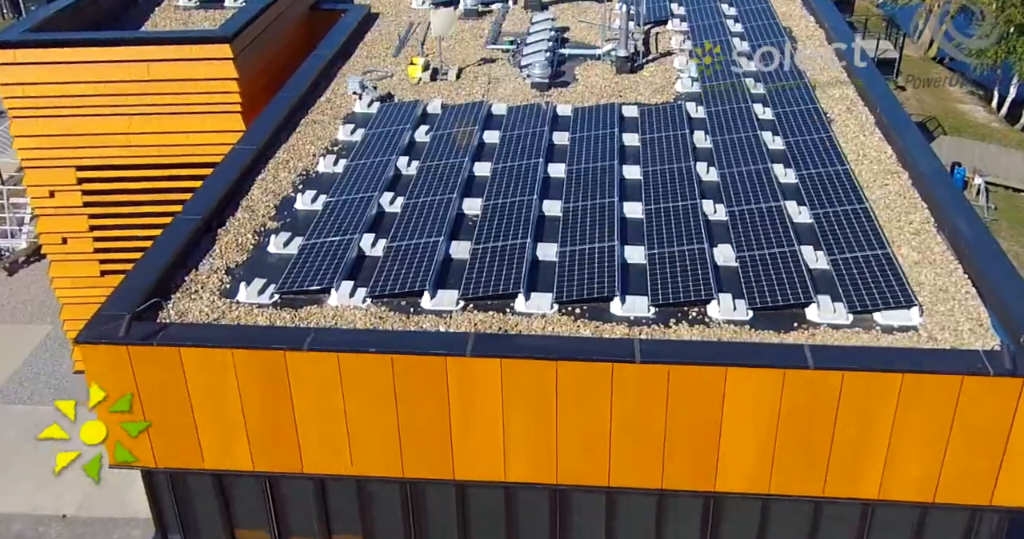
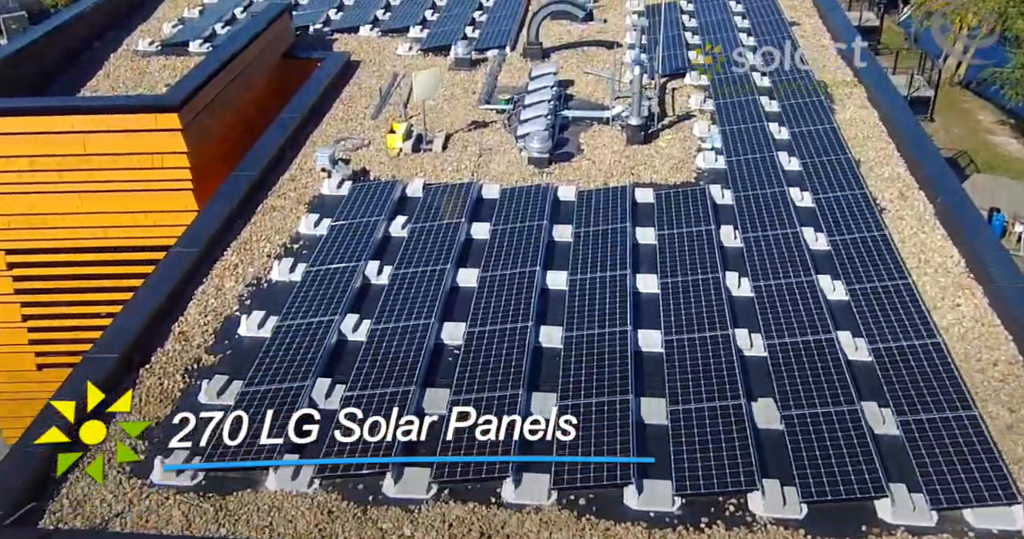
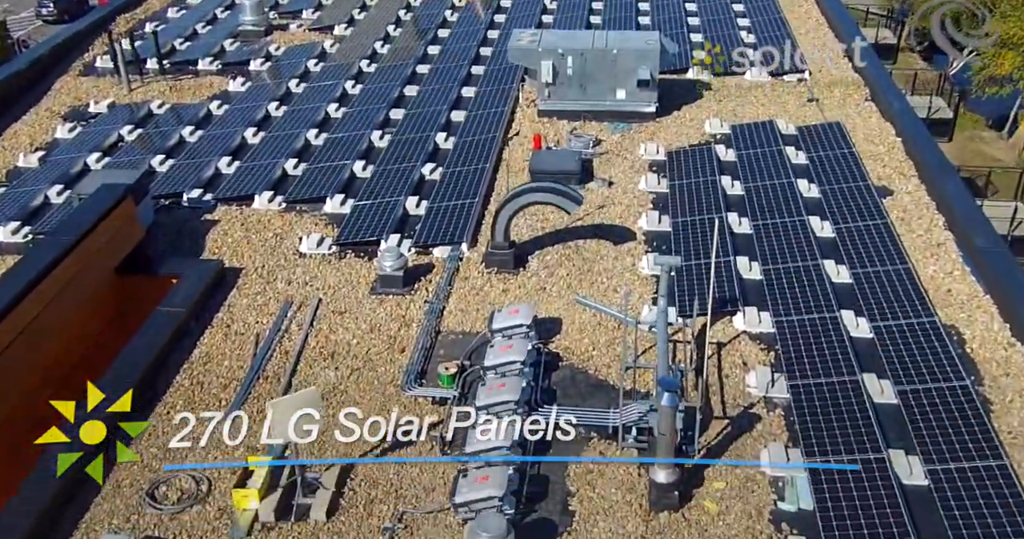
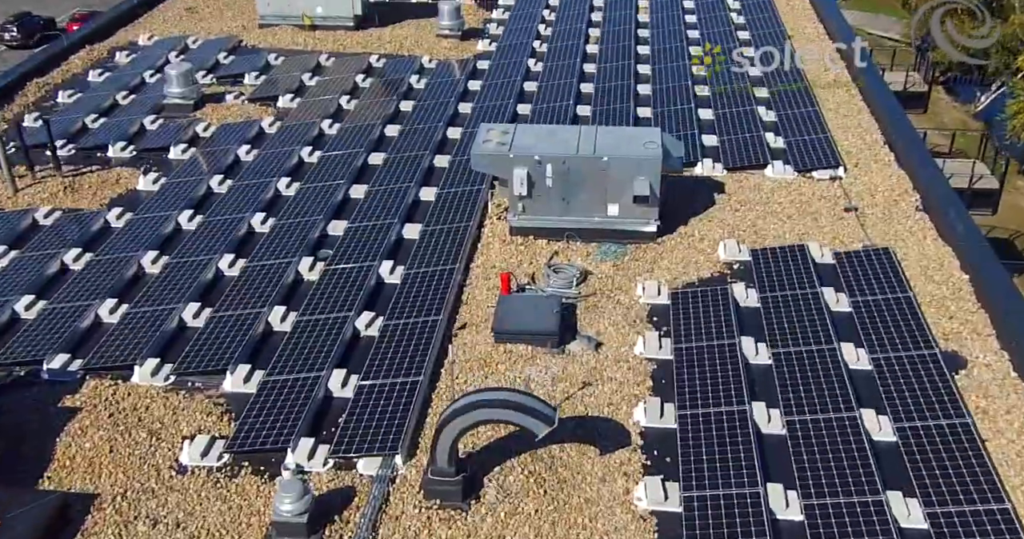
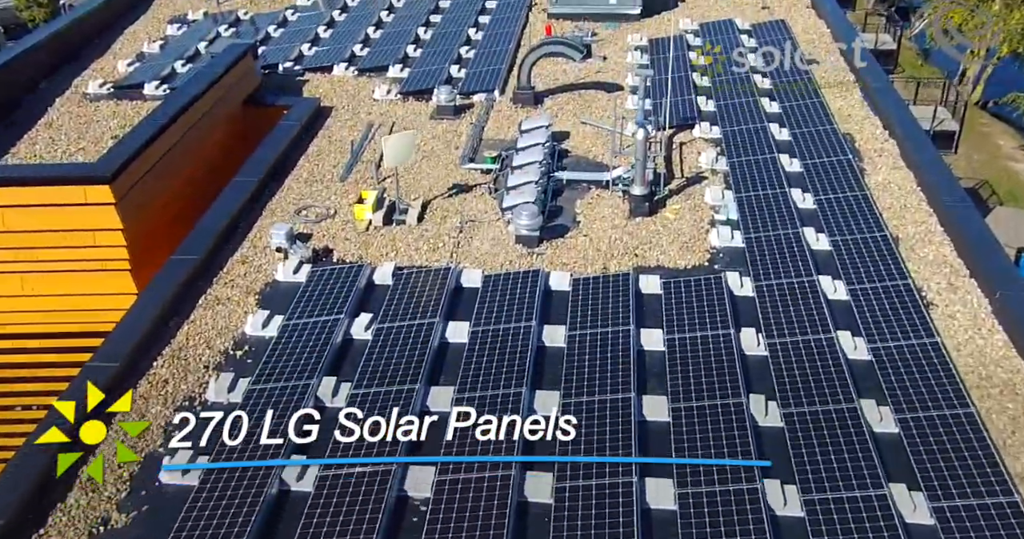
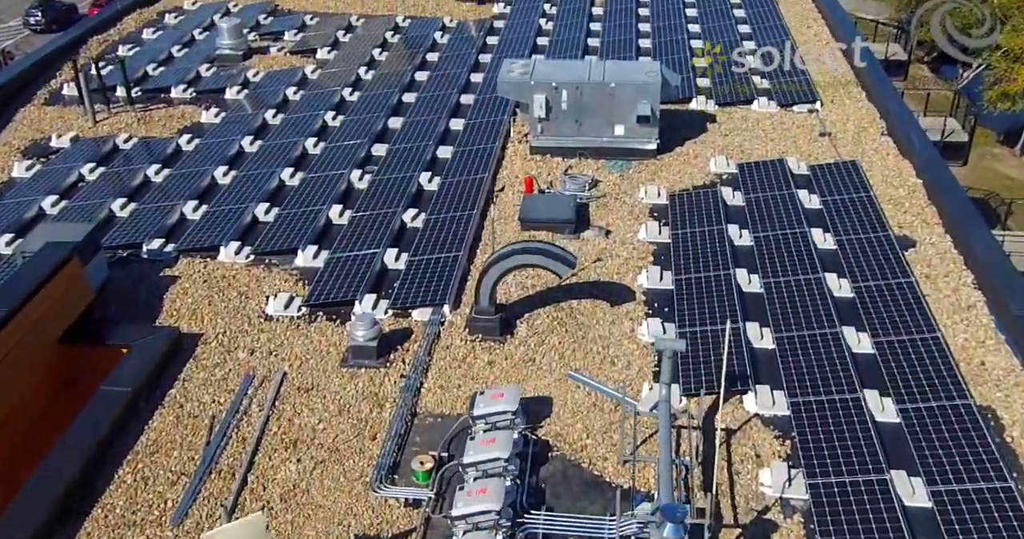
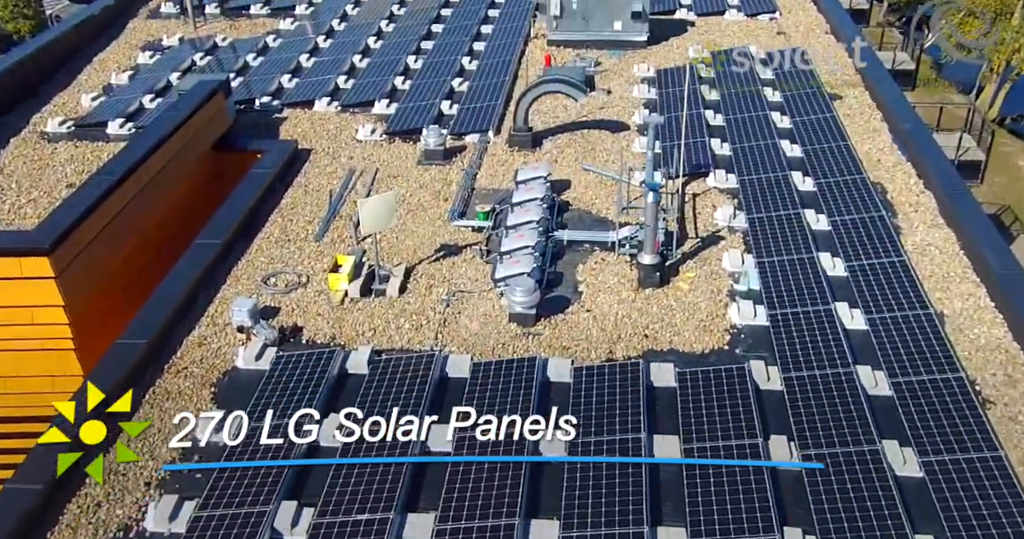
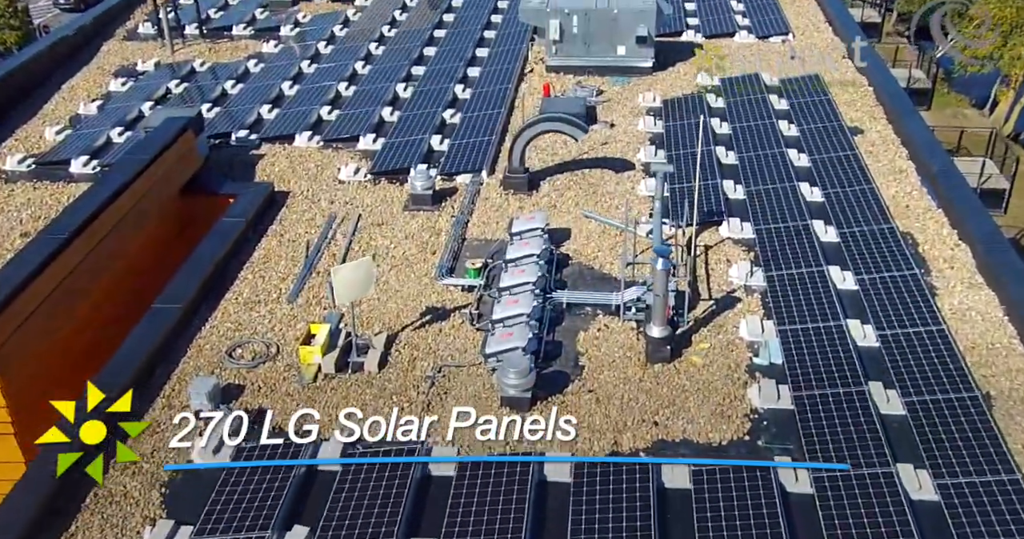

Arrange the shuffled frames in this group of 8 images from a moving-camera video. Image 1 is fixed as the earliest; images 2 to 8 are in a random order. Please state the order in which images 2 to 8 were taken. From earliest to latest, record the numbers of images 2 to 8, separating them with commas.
2, 5, 7, 8, 3, 6, 4
